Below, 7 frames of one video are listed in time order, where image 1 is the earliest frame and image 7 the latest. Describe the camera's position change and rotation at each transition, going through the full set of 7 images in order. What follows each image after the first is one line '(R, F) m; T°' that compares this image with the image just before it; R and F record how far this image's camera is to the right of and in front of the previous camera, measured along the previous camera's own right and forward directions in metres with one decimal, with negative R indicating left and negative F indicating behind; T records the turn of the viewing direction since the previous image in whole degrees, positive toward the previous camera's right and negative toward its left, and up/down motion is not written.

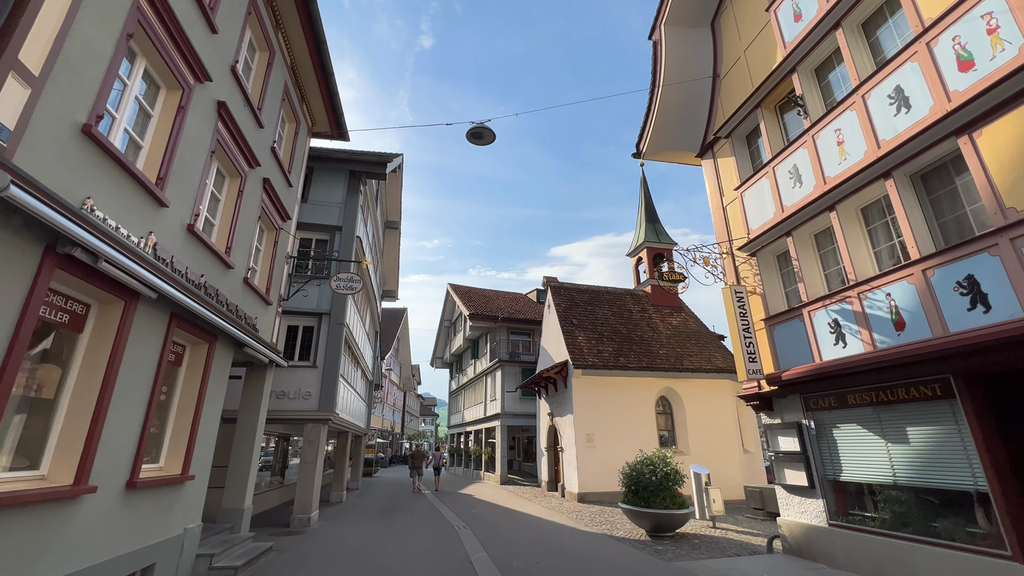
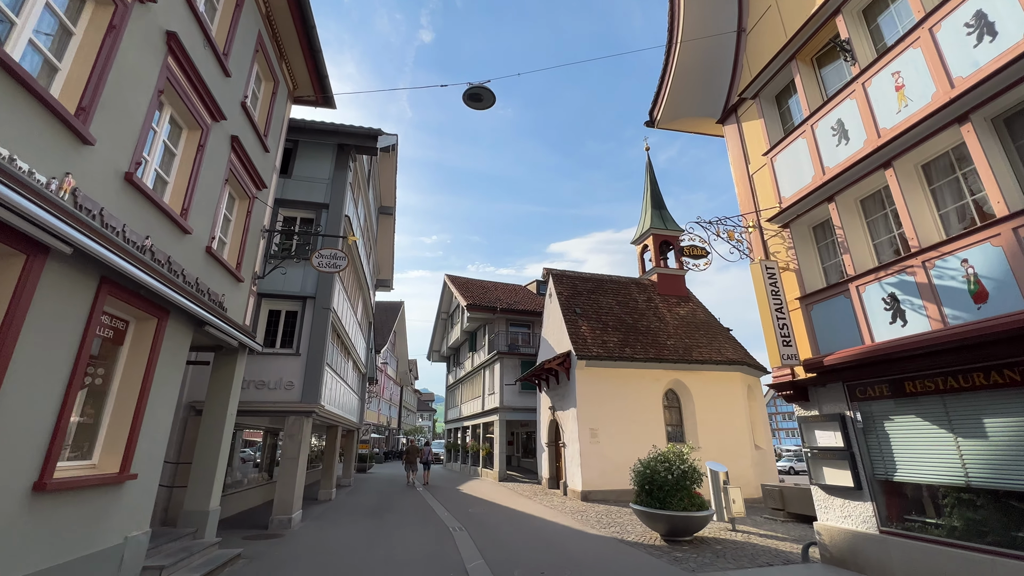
(-0.1, +1.0) m; 0°
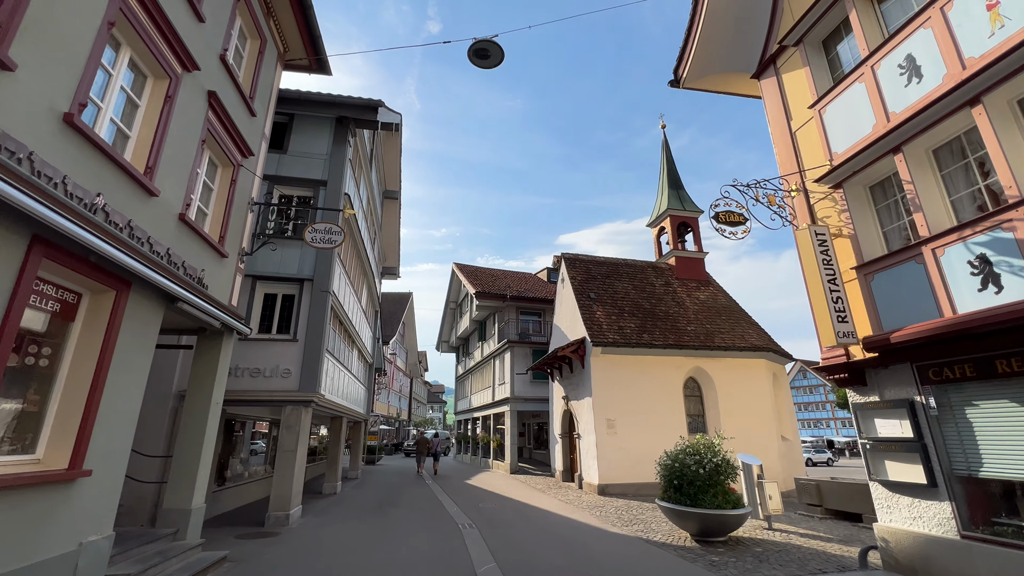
(-0.1, +0.9) m; -1°
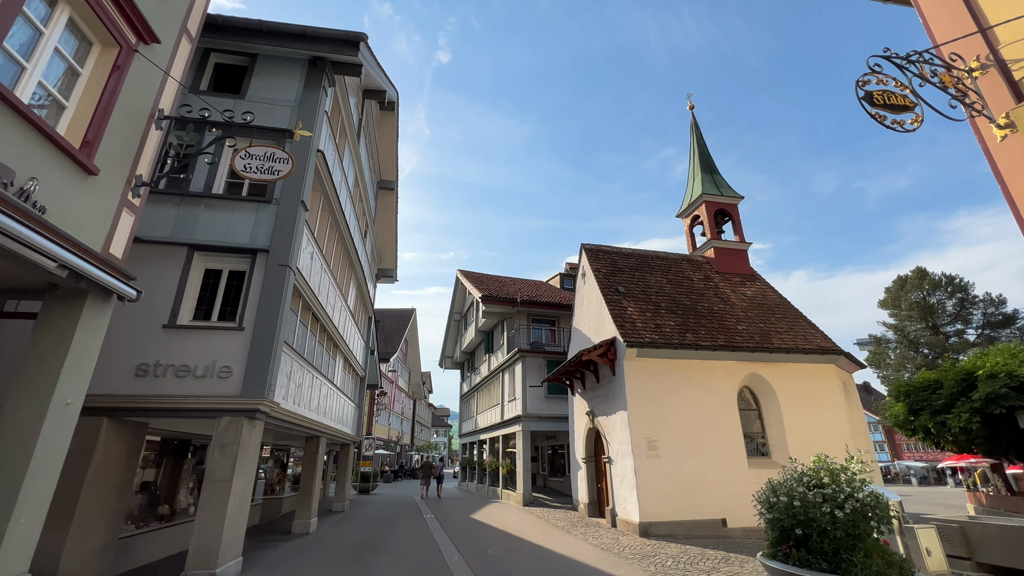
(-0.2, +2.7) m; -1°
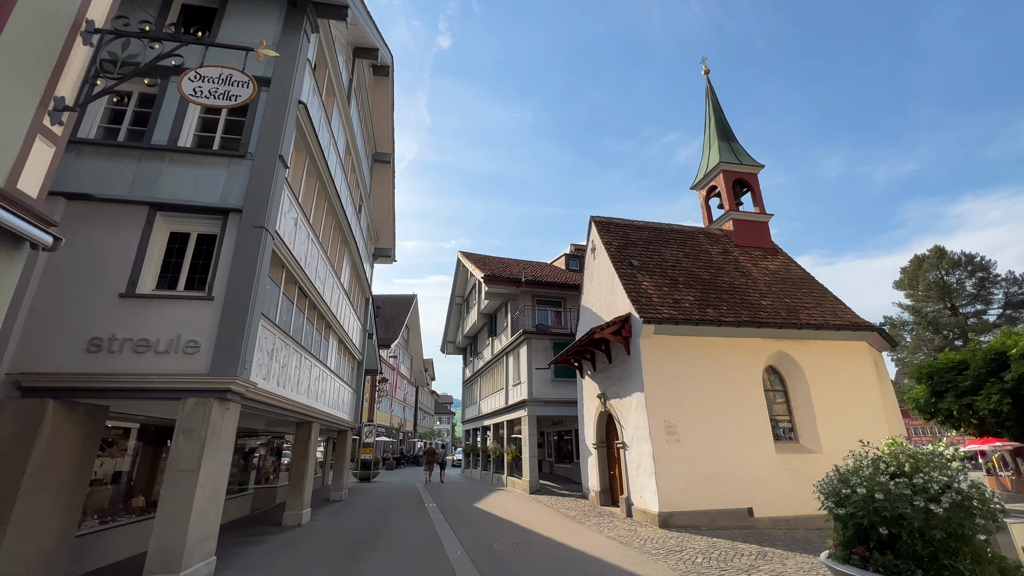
(-0.1, +1.0) m; 0°
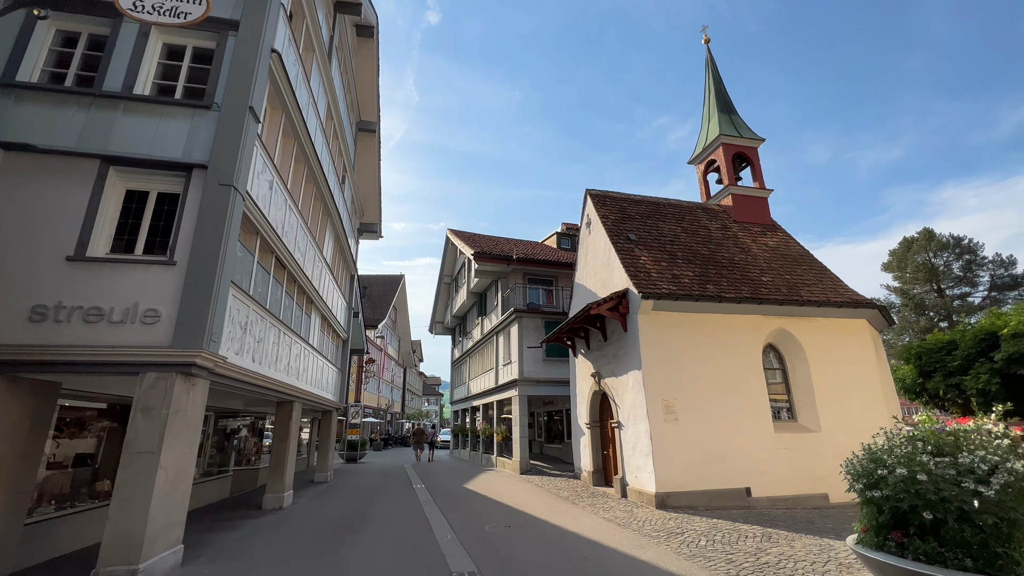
(-0.1, +0.6) m; +1°
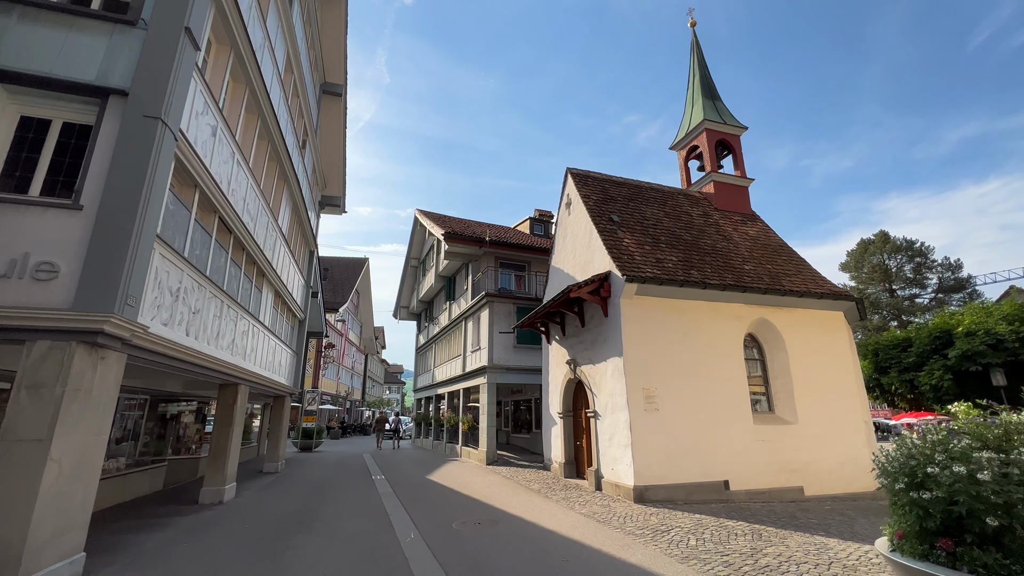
(-0.2, +0.8) m; +4°
